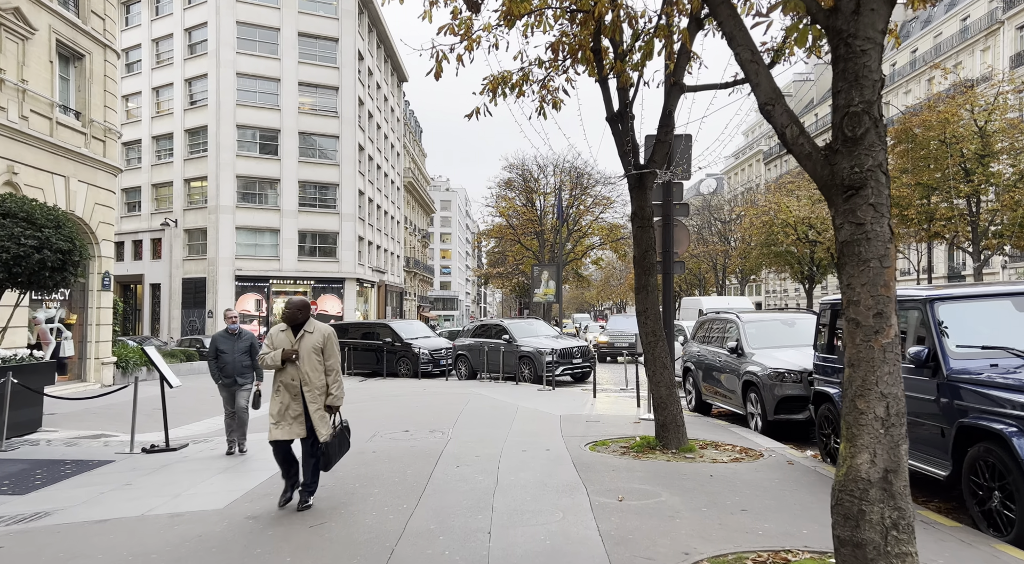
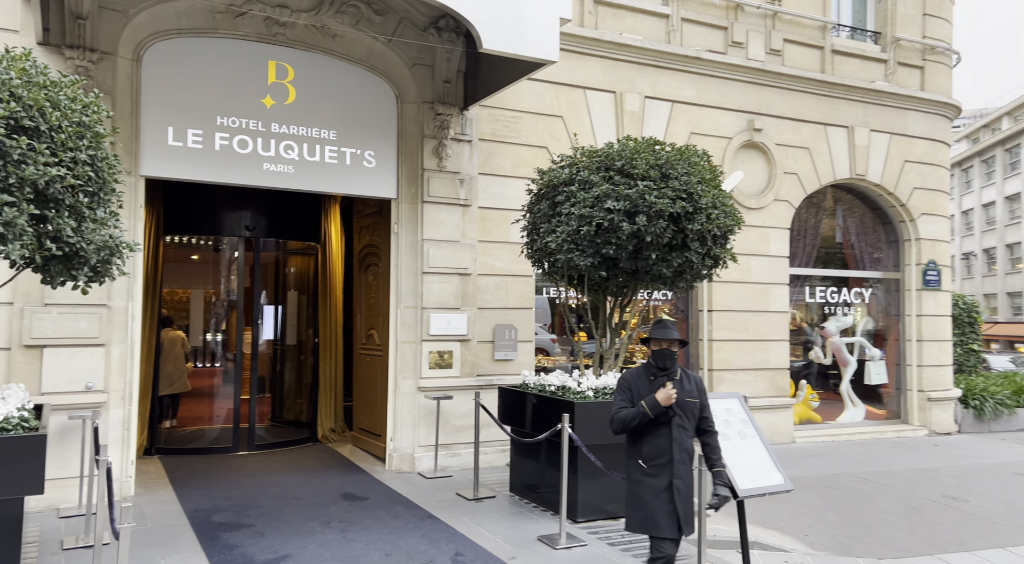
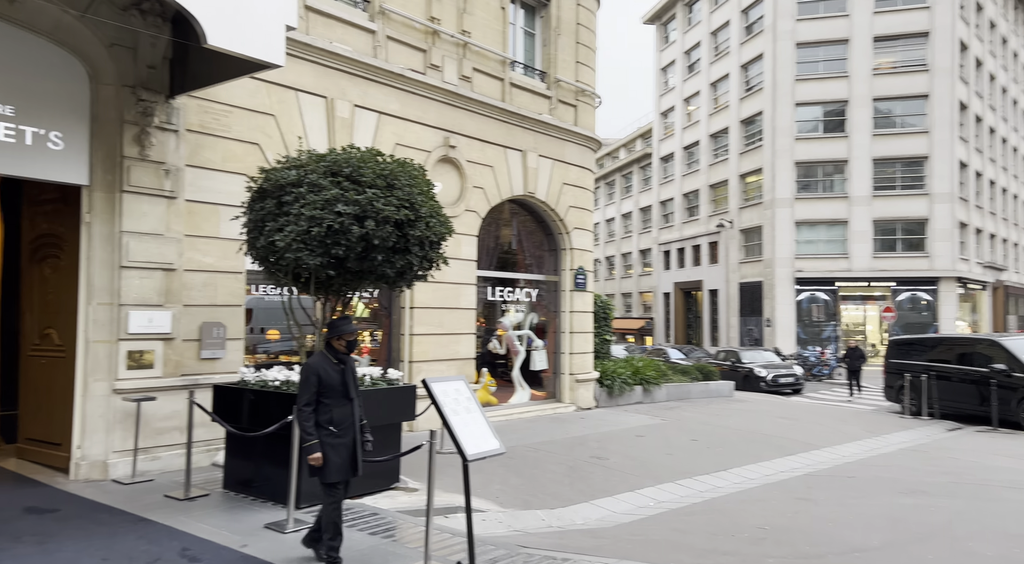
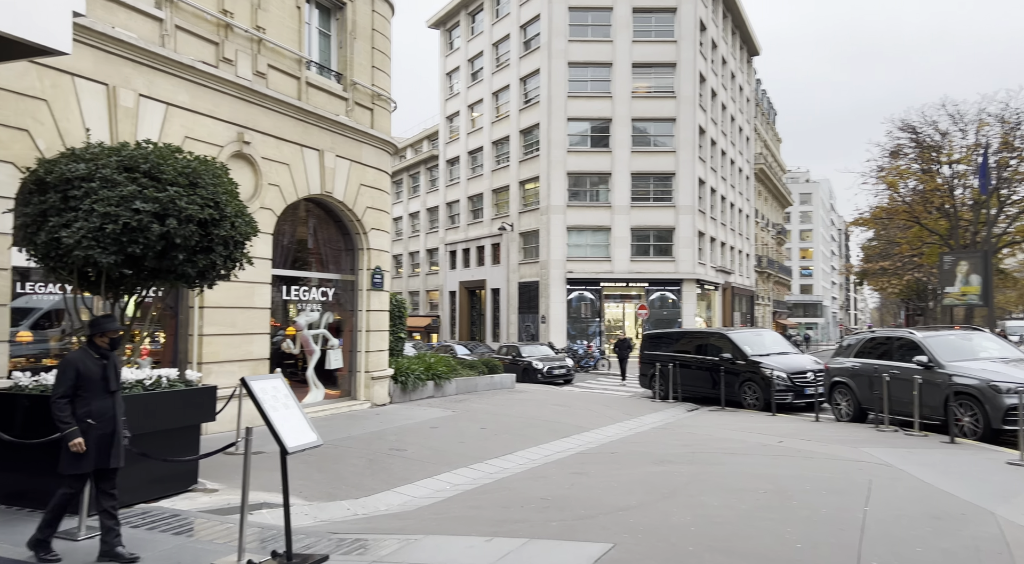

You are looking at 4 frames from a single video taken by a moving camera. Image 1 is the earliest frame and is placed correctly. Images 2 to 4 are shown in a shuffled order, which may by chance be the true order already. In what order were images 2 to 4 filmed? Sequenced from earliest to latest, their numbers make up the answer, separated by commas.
4, 3, 2
